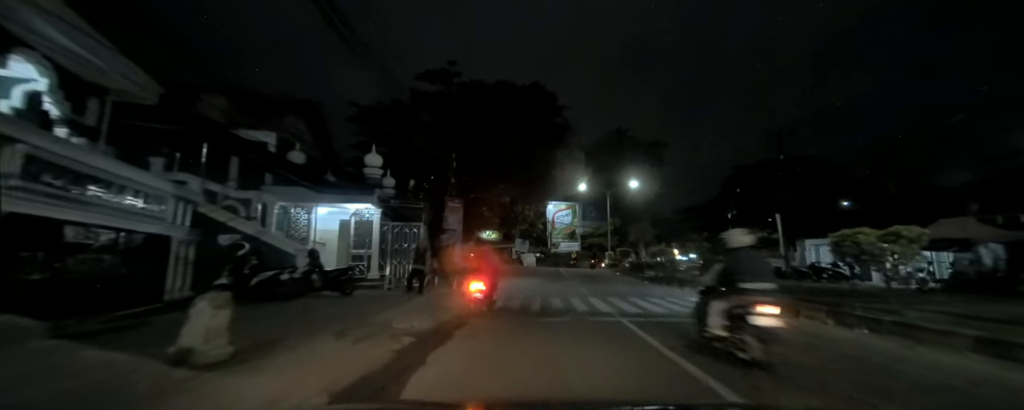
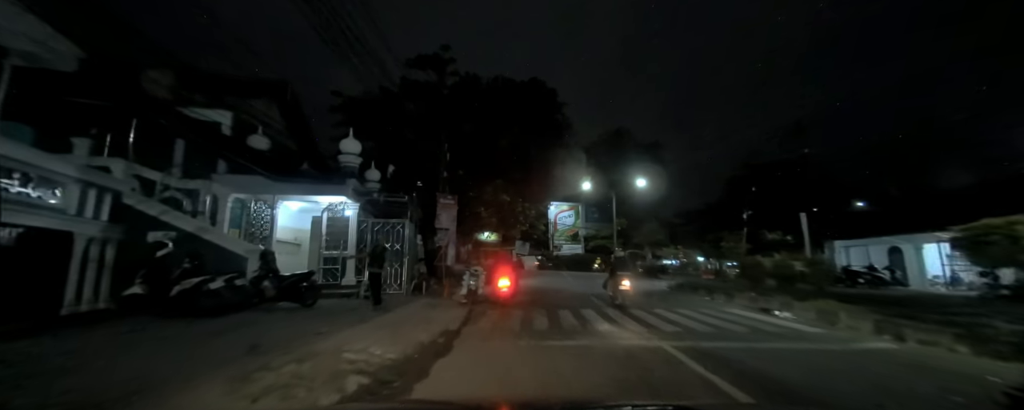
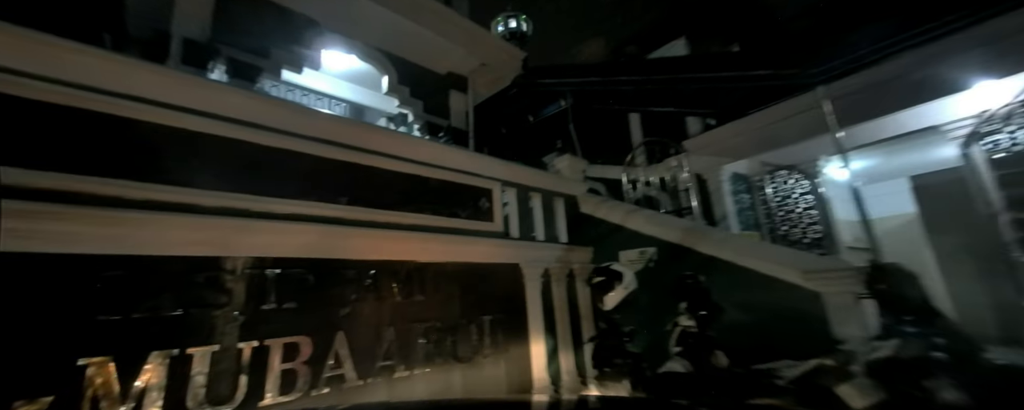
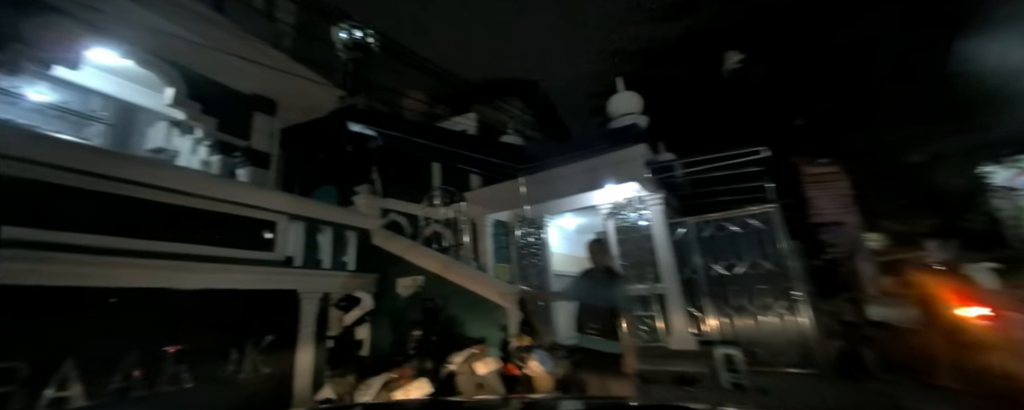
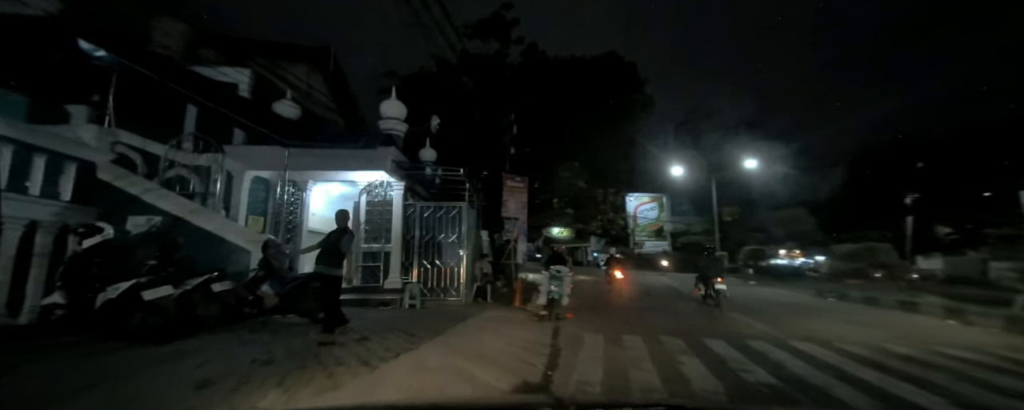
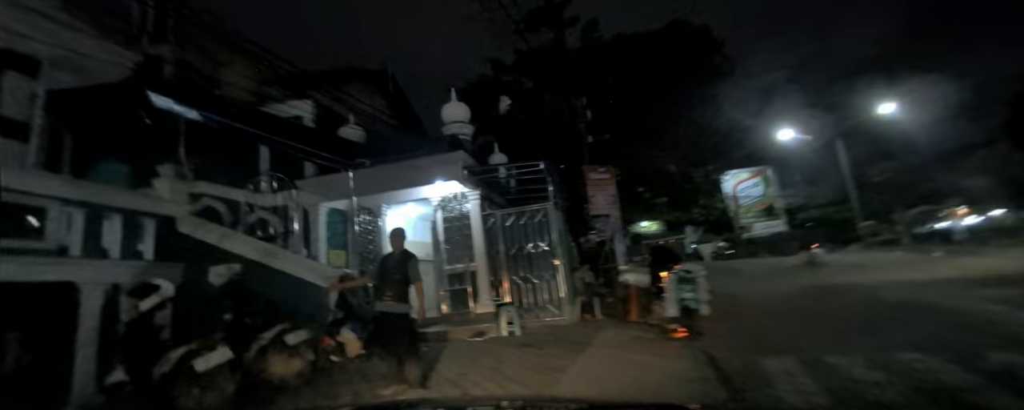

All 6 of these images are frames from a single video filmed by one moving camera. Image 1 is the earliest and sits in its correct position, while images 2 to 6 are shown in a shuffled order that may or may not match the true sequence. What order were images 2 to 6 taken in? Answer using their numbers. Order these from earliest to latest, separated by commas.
2, 5, 6, 4, 3
